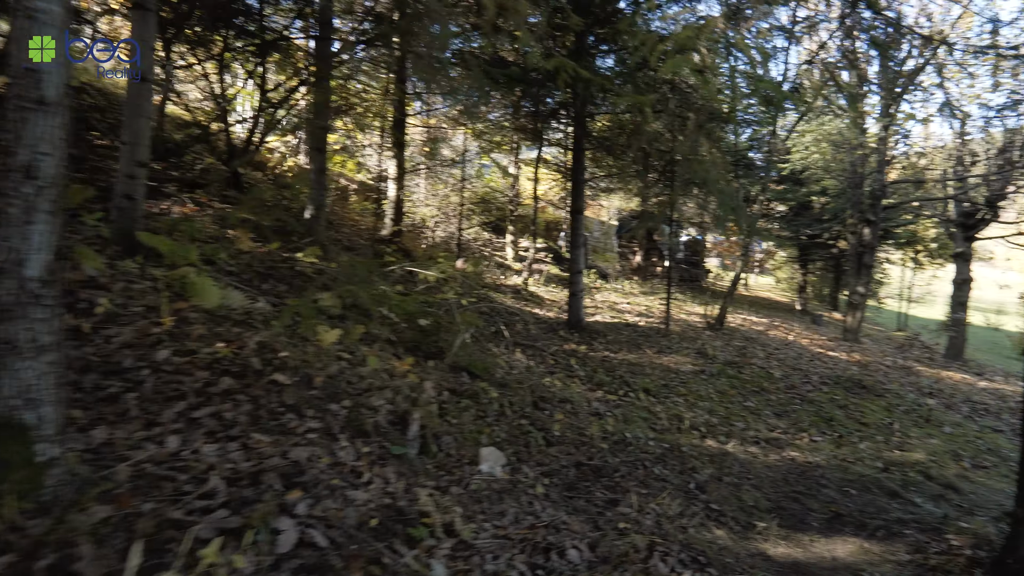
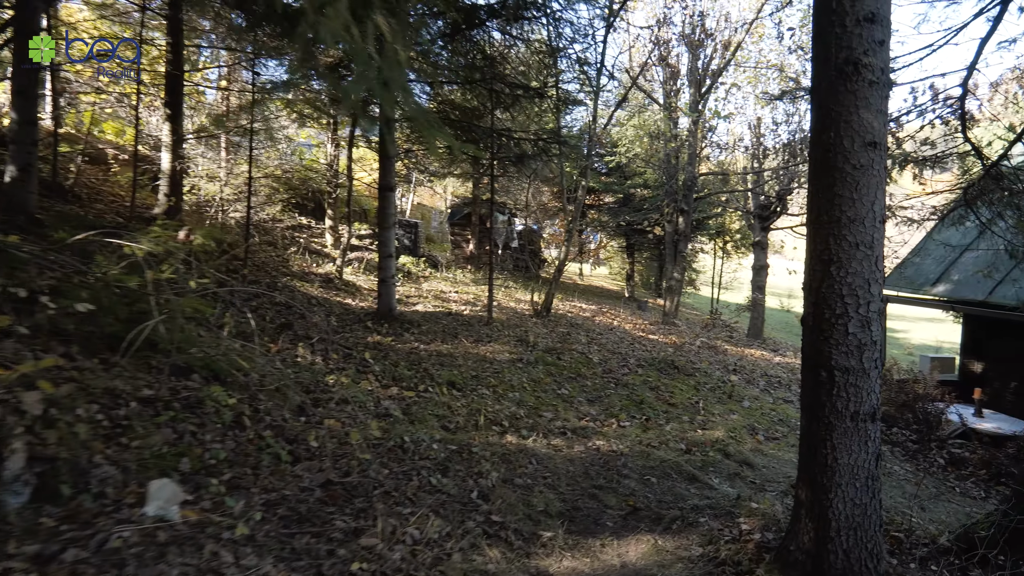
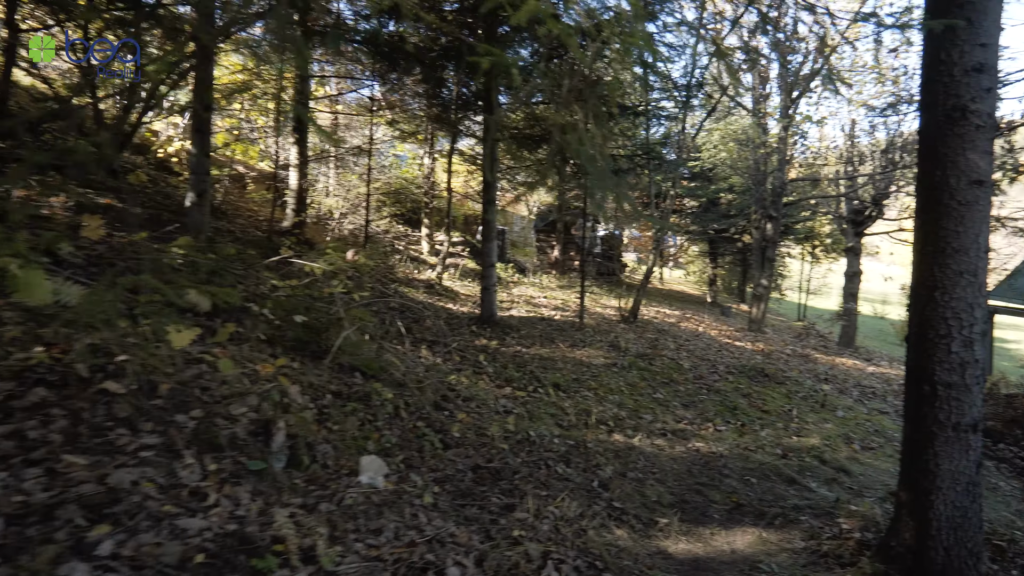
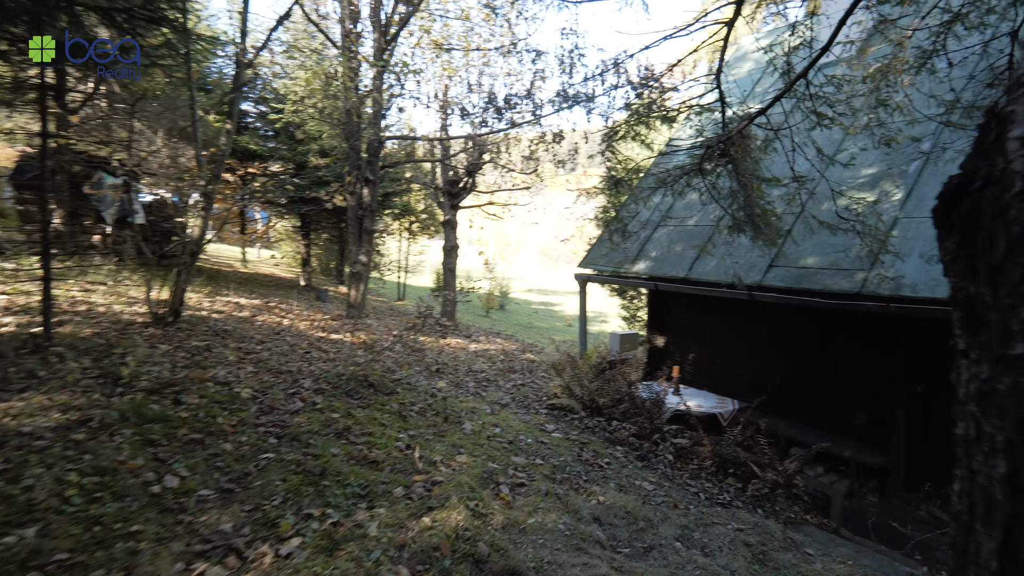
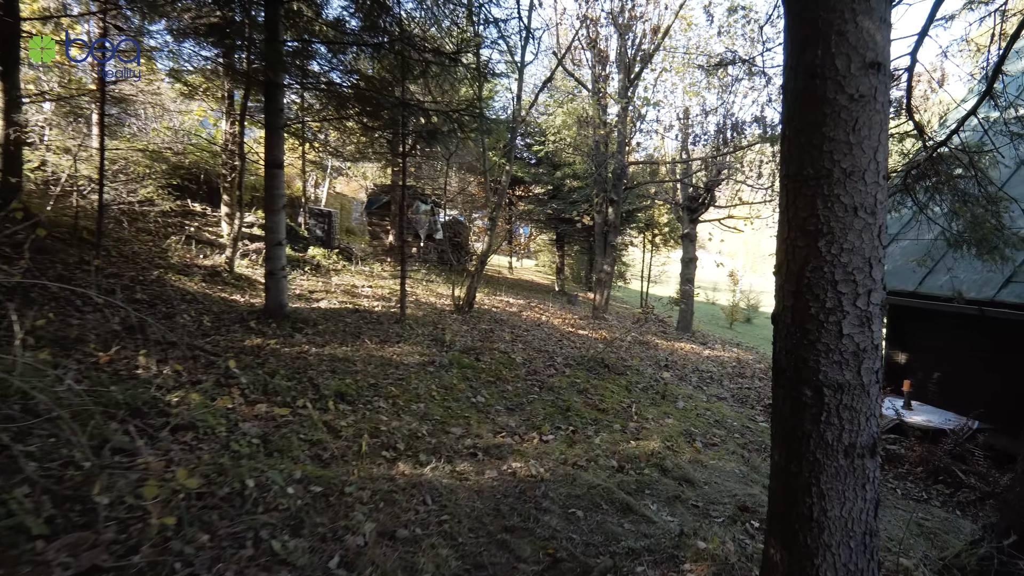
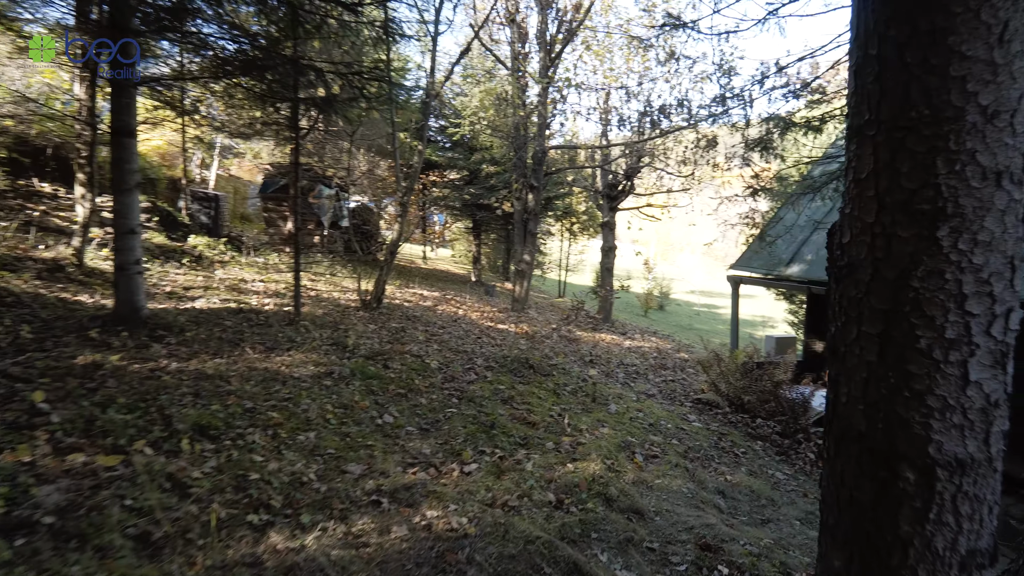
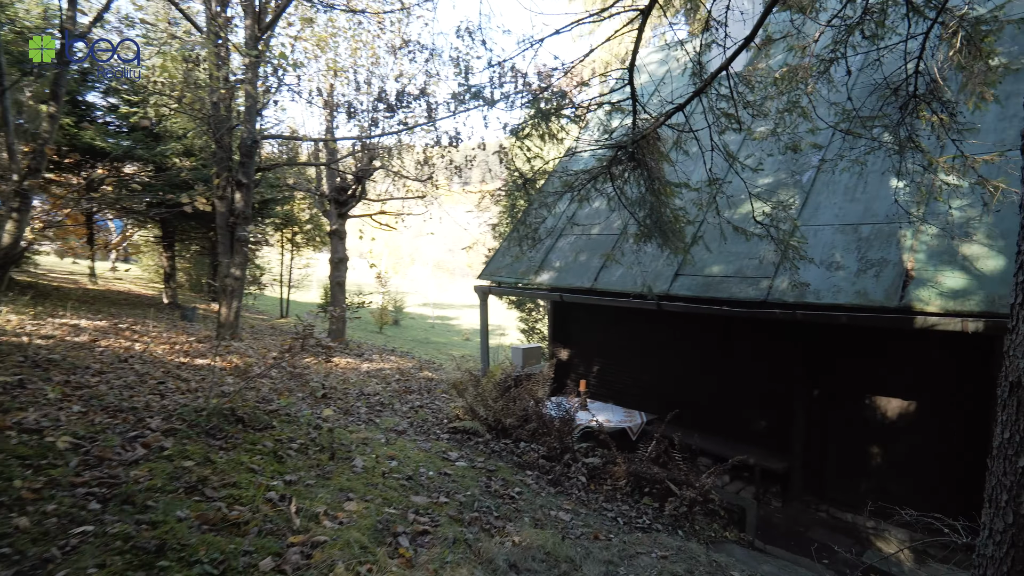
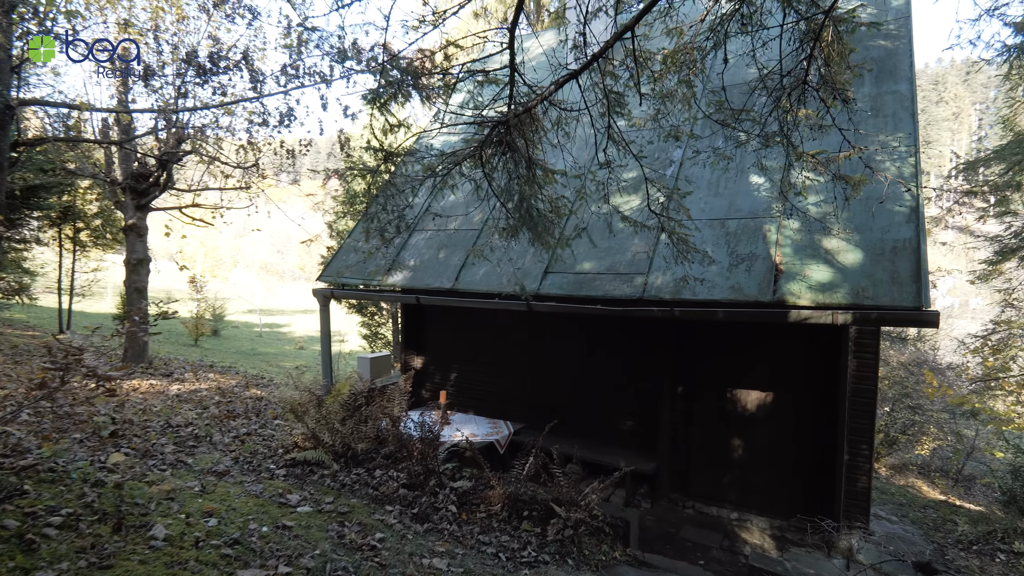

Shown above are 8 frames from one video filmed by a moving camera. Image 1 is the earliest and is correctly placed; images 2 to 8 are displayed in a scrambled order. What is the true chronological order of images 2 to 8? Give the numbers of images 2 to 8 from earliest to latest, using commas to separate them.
3, 2, 5, 6, 4, 7, 8
